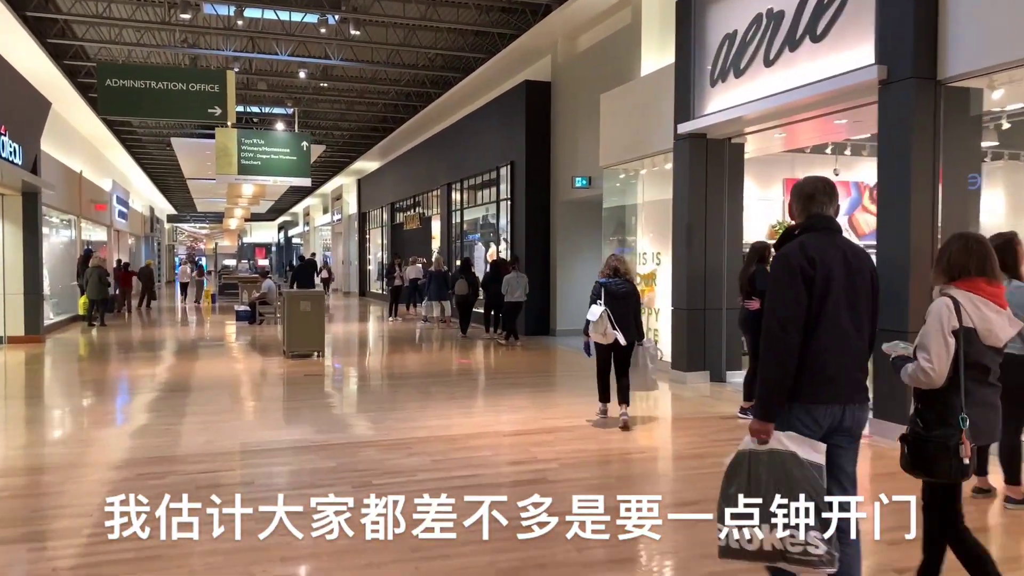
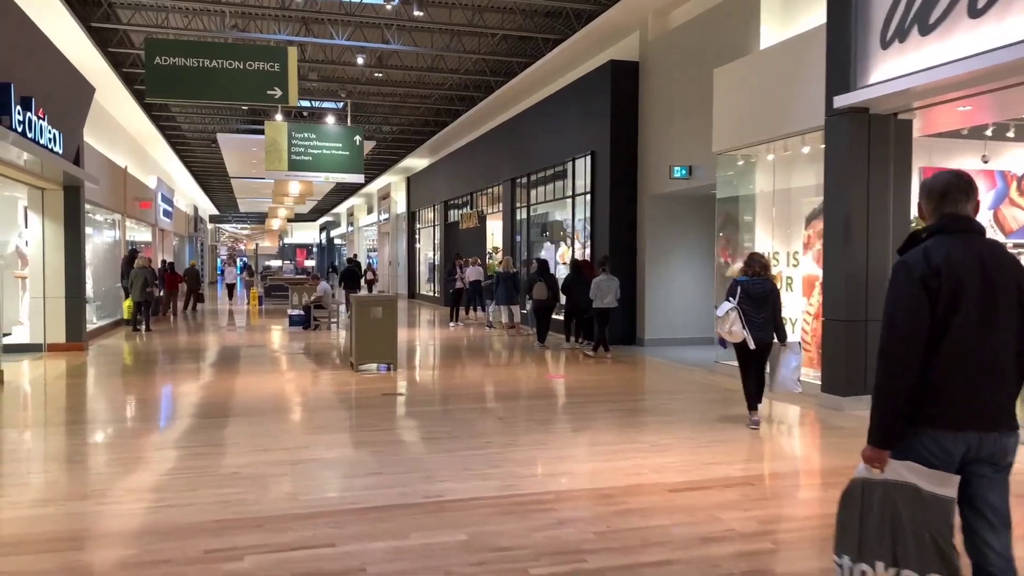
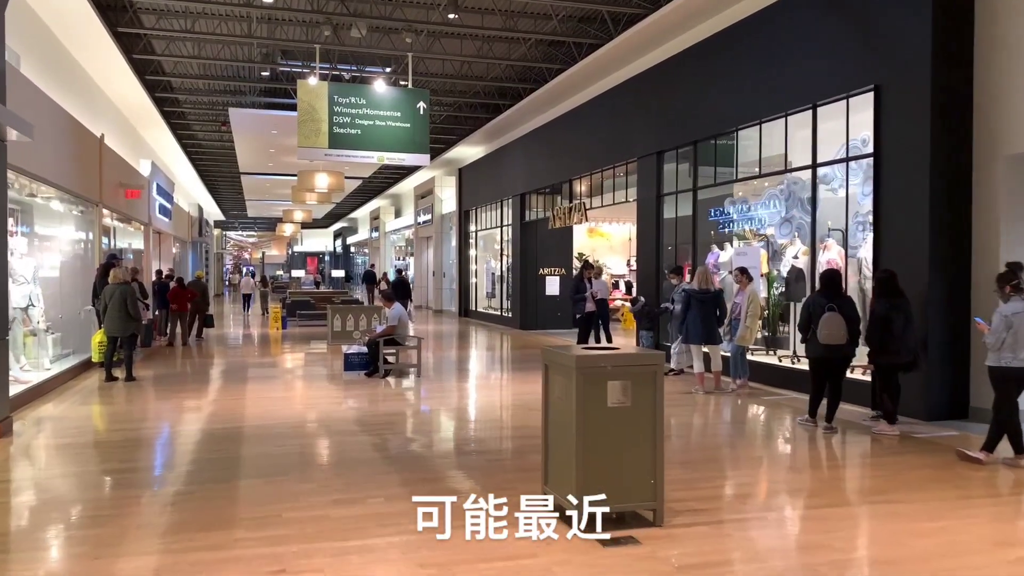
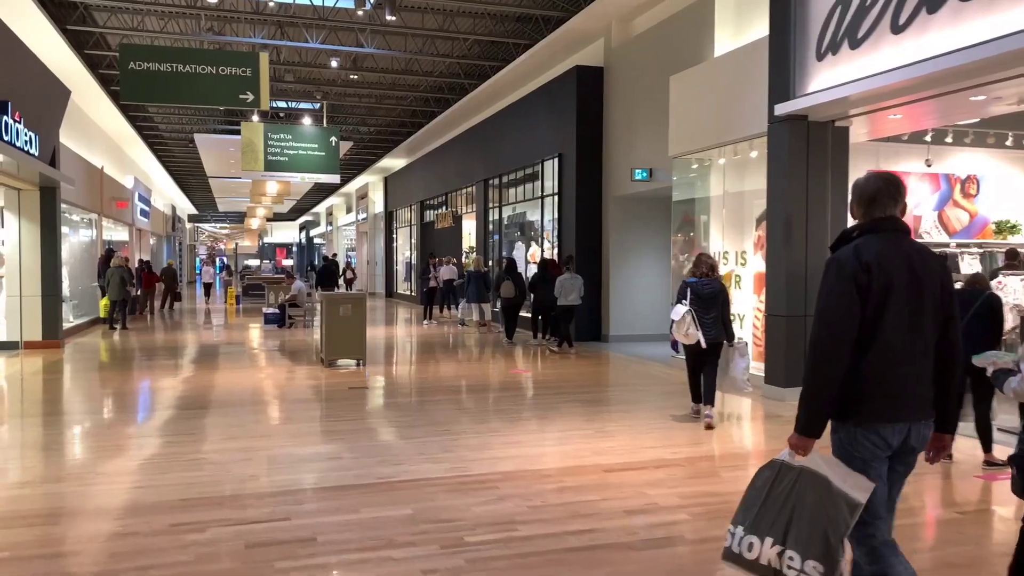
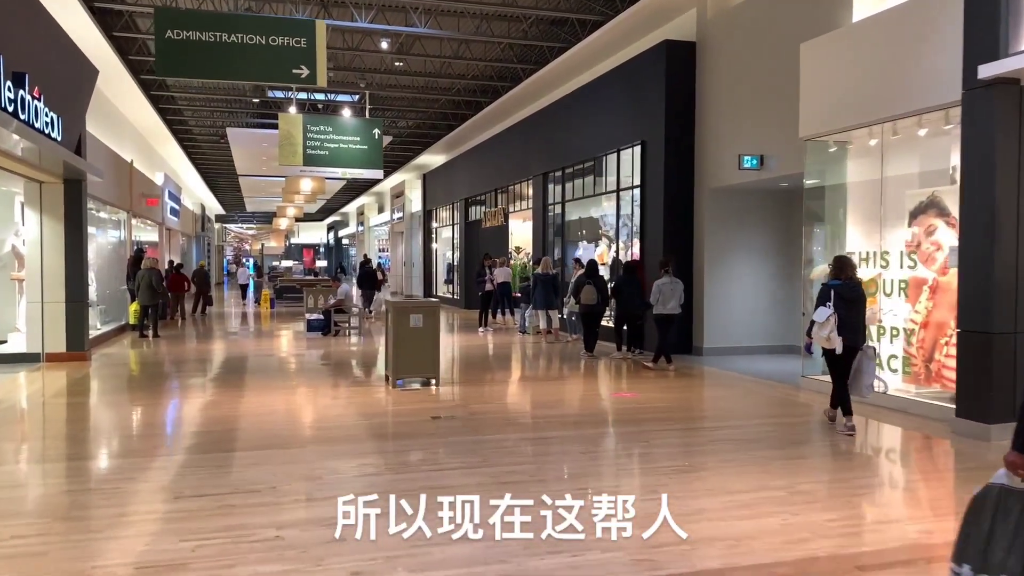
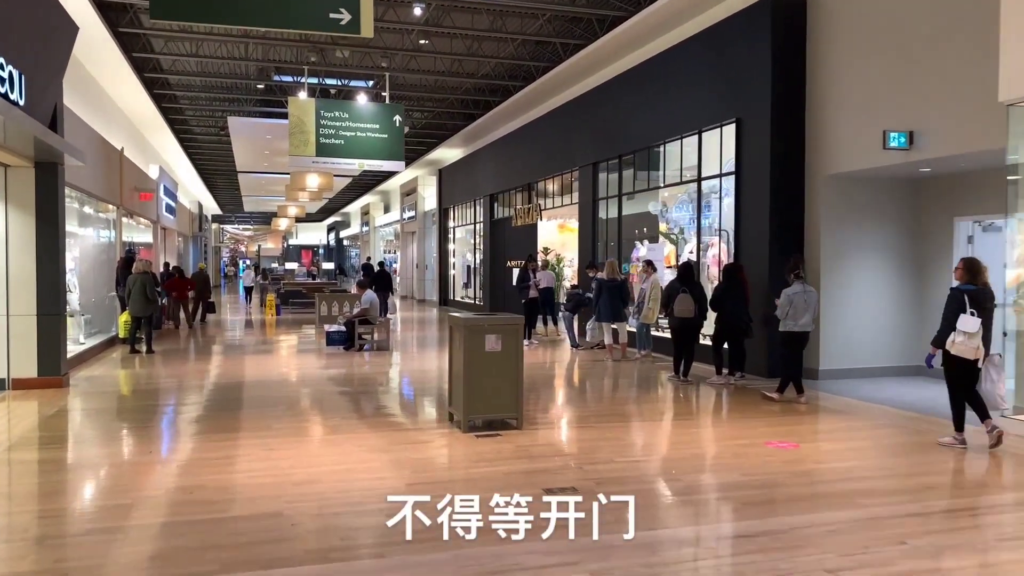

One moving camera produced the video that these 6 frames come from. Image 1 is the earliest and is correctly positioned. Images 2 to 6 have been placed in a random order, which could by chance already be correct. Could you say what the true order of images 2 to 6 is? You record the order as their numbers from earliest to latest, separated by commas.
4, 2, 5, 6, 3
